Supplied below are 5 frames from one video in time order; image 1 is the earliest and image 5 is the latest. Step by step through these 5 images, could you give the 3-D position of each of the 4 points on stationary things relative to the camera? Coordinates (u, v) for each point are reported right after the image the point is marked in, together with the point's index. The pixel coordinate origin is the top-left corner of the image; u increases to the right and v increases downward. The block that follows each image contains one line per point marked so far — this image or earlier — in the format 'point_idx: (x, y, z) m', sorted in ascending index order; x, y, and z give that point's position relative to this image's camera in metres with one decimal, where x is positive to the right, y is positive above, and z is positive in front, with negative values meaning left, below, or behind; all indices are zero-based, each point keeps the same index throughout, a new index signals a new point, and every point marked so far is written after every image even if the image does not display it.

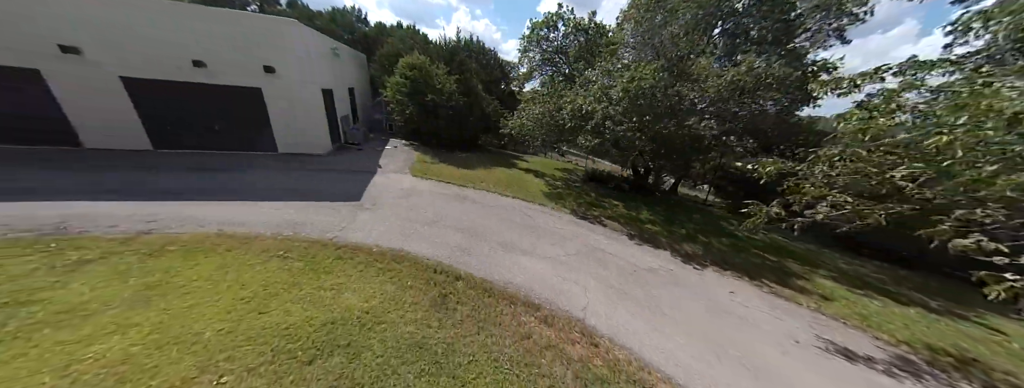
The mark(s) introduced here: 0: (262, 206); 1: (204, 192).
0: (-5.1, -0.2, +4.7) m
1: (-6.7, 0.0, +5.0) m
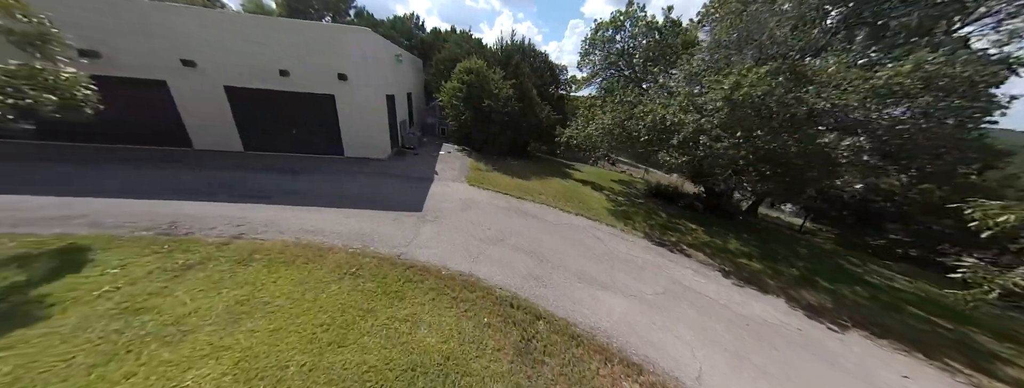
0: (-3.7, -0.4, +4.8) m
1: (-5.2, 0.0, +5.3) m
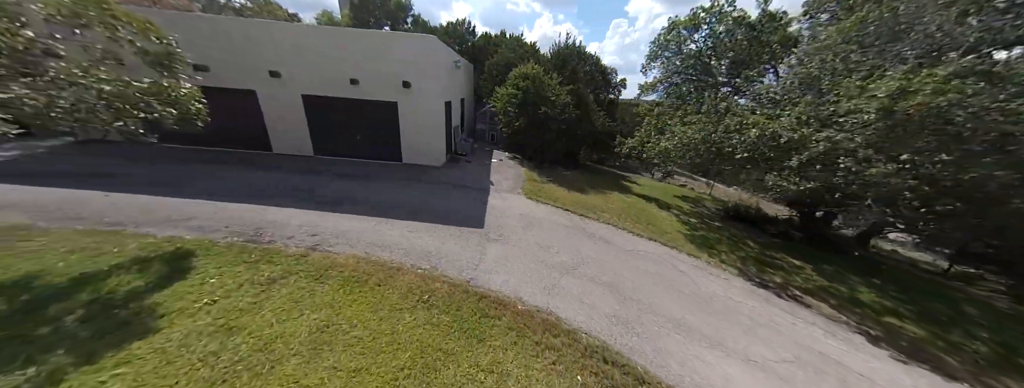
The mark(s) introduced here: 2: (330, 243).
0: (-2.3, -0.6, +4.7) m
1: (-3.7, -0.2, +5.3) m
2: (-3.2, -0.9, +4.1) m
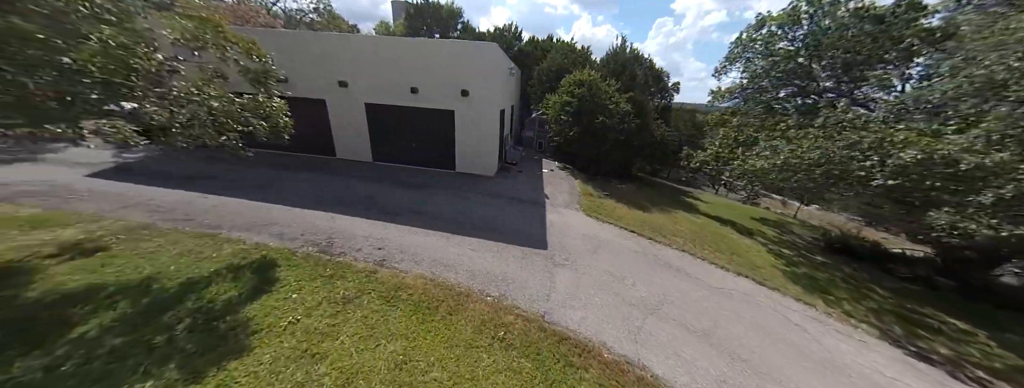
0: (-1.0, -0.9, +4.5) m
1: (-2.3, -0.5, +5.3) m
2: (-2.0, -1.1, +4.0) m
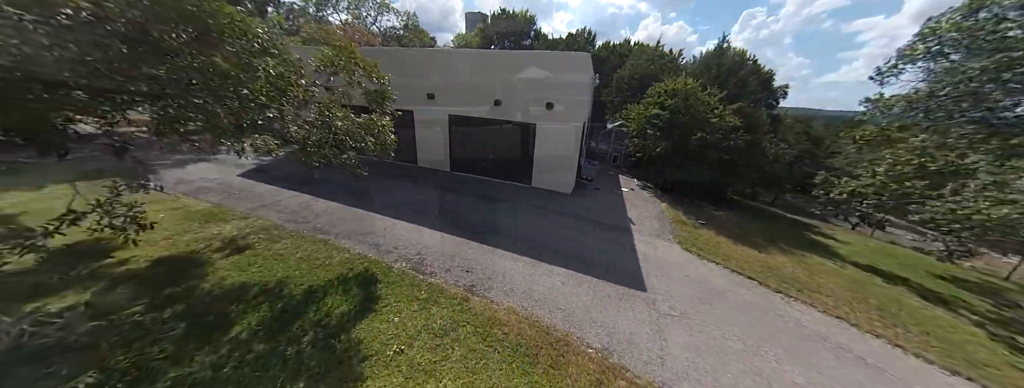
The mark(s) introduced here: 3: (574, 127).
0: (+0.6, -1.4, +4.1) m
1: (-0.5, -0.8, +5.2) m
2: (-0.5, -1.5, +3.8) m
3: (+1.8, +2.0, +6.7) m
